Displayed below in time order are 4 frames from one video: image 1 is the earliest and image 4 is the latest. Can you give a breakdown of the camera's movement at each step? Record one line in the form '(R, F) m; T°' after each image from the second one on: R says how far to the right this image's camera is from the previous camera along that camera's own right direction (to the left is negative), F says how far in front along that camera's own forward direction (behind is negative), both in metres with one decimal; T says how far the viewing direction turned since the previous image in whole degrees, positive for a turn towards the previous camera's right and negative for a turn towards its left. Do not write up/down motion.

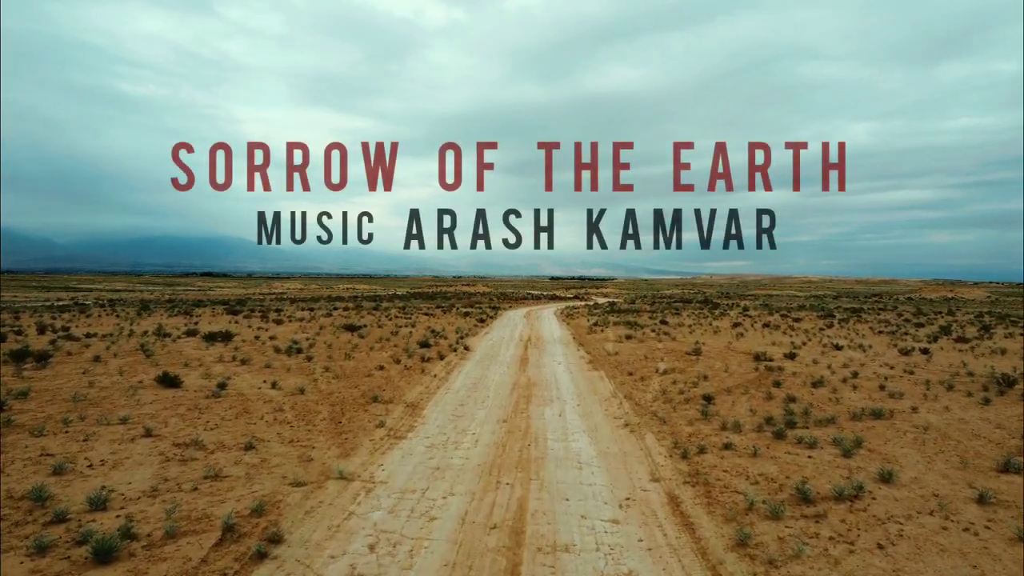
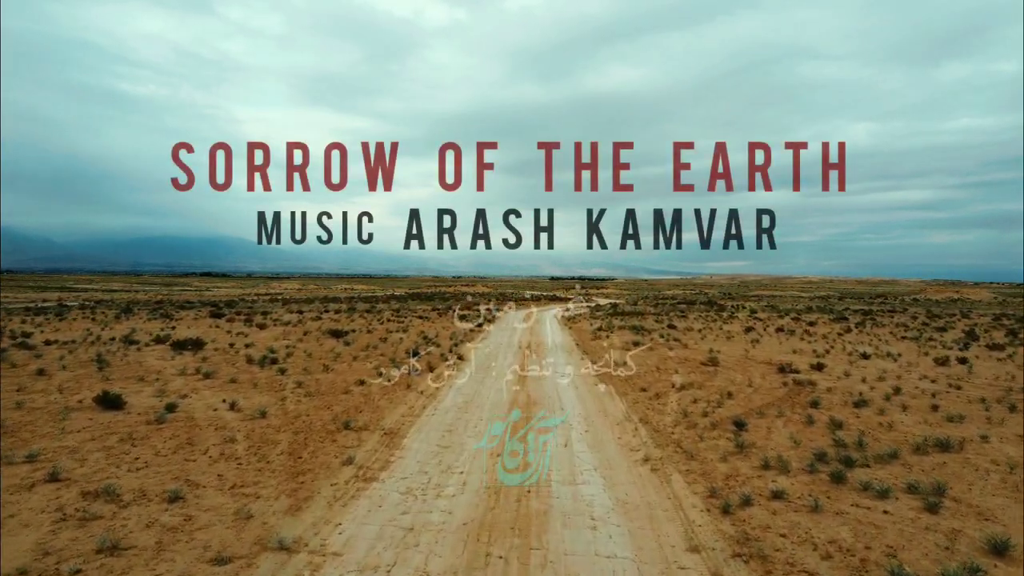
(+0.1, +2.4) m; 0°
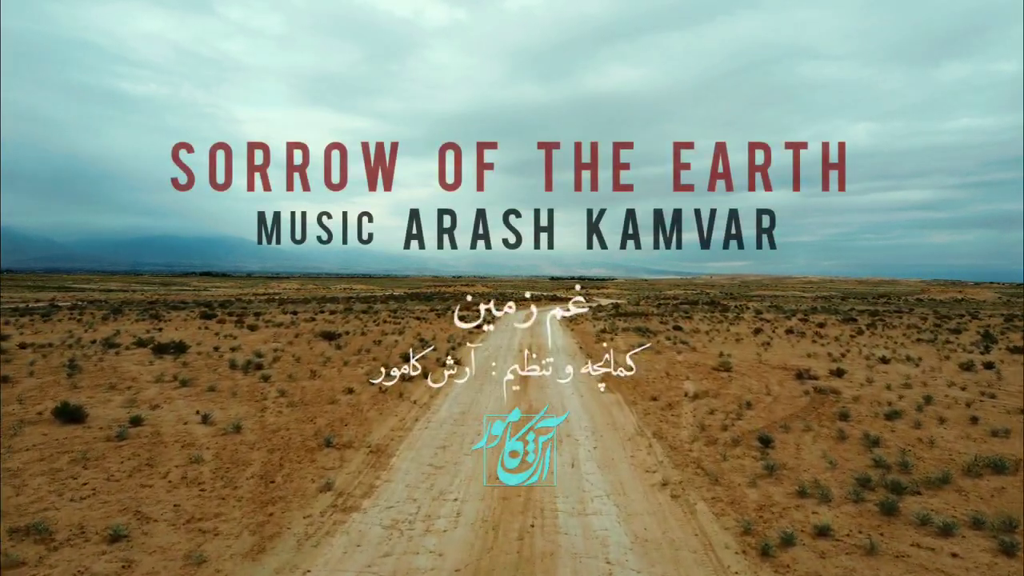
(0.0, +1.4) m; 0°
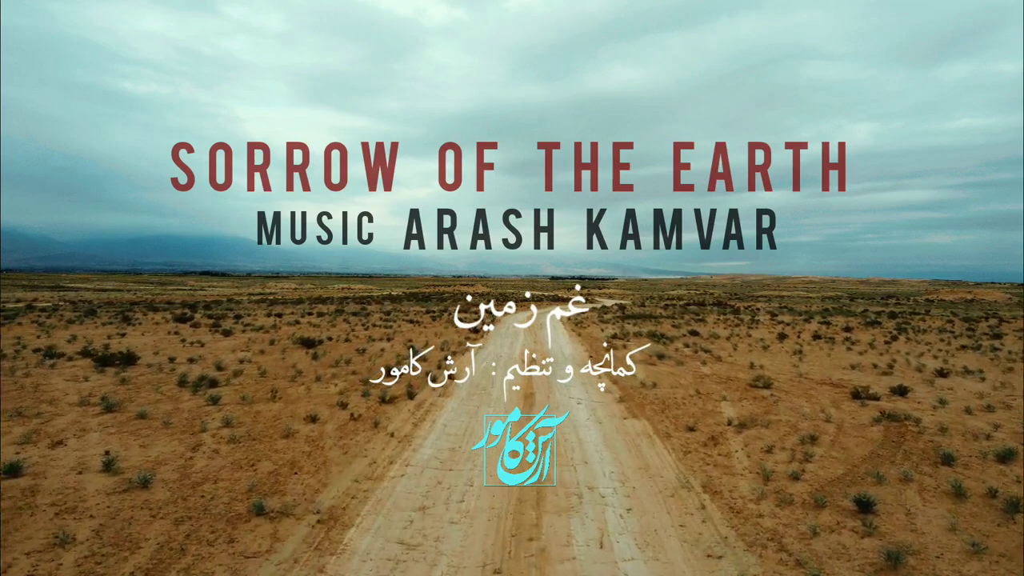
(-0.1, +3.3) m; 0°
